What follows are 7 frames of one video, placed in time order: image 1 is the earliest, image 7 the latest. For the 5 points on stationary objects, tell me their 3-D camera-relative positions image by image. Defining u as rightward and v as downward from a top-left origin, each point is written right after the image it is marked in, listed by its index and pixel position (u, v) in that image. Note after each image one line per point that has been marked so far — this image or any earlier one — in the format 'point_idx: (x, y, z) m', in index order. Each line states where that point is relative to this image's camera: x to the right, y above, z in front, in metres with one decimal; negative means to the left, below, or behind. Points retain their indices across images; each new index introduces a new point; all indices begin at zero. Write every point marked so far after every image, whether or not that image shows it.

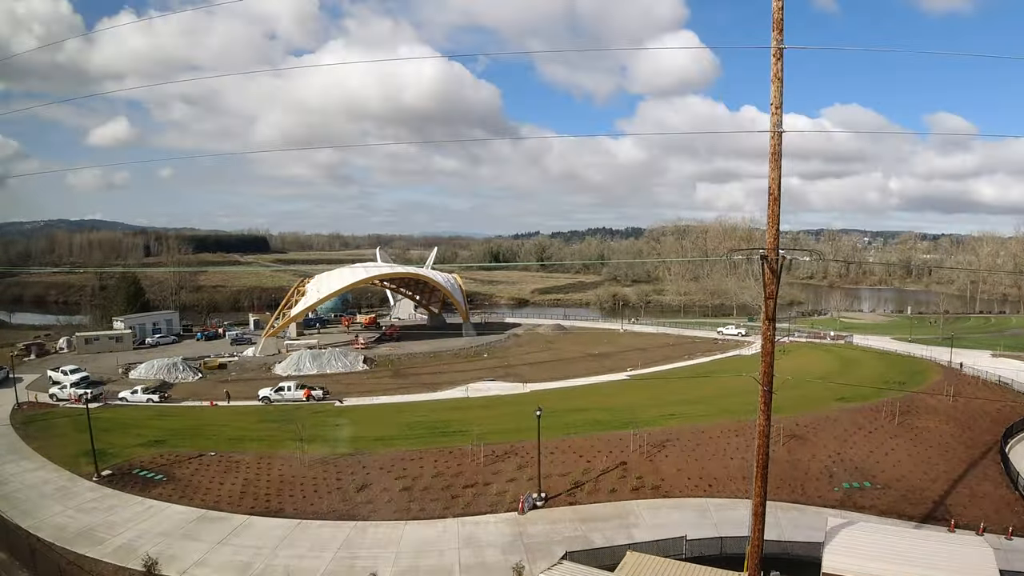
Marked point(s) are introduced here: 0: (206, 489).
0: (-8.3, -5.5, +16.4) m
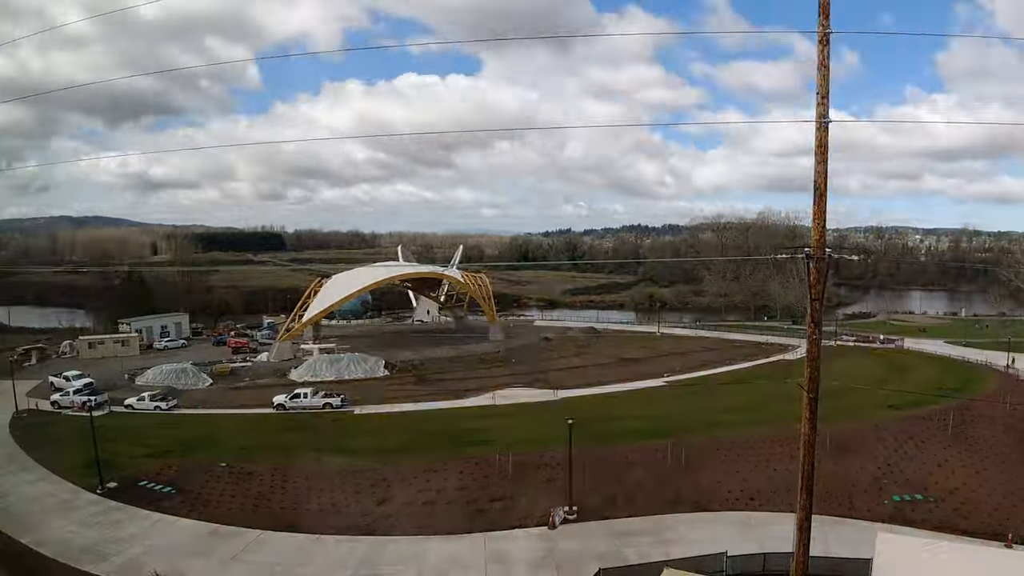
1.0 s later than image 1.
0: (-7.6, -5.5, +15.8) m
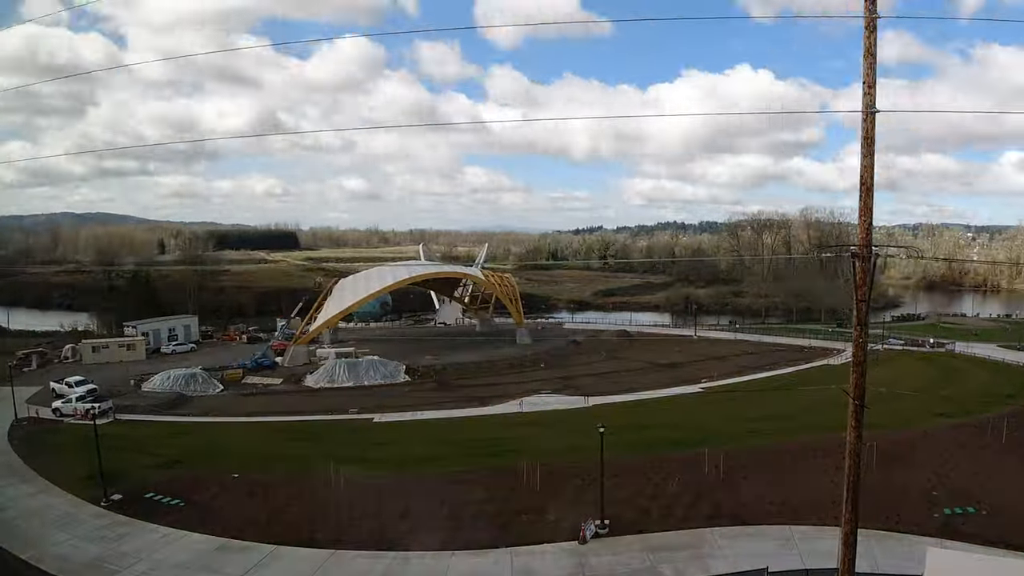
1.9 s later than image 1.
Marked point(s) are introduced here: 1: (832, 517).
0: (-6.9, -5.5, +15.1) m
1: (+9.5, -6.8, +18.9) m
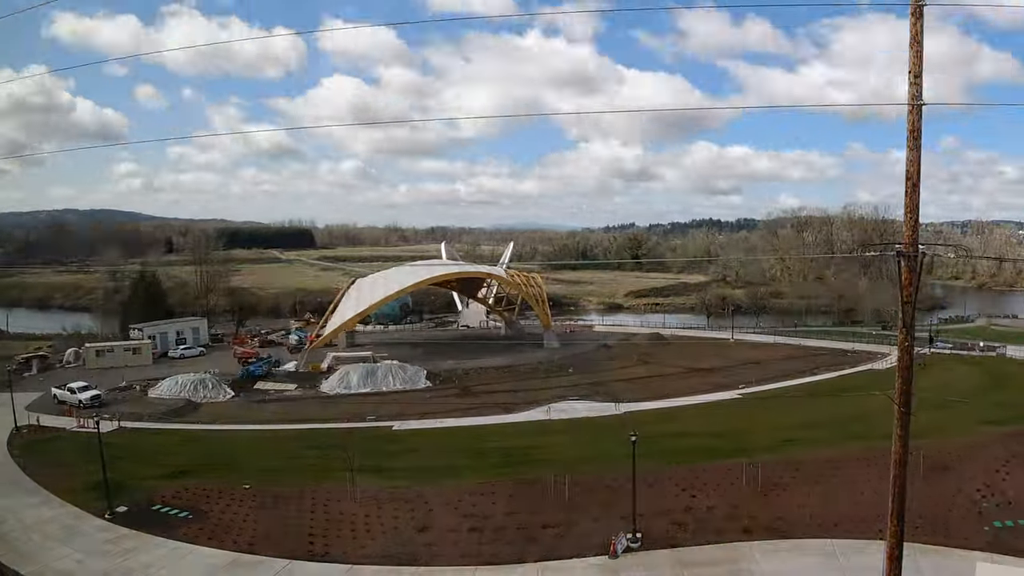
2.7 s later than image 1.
0: (-6.3, -5.6, +14.5) m
1: (+10.2, -6.8, +17.6) m
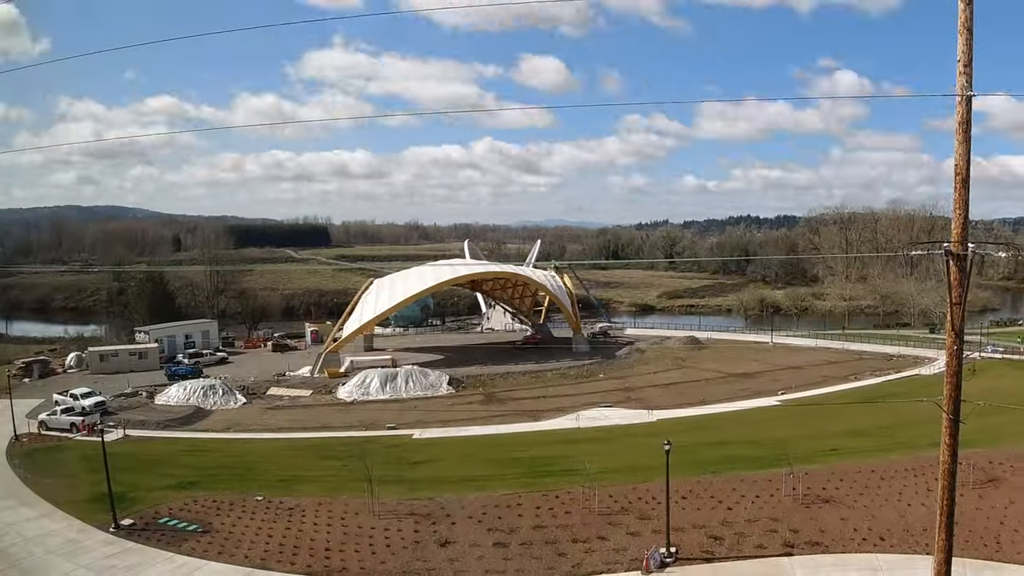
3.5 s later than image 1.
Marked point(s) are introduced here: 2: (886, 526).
0: (-5.7, -5.6, +14.0) m
1: (+10.9, -6.8, +16.4) m
2: (+10.5, -6.7, +17.4) m
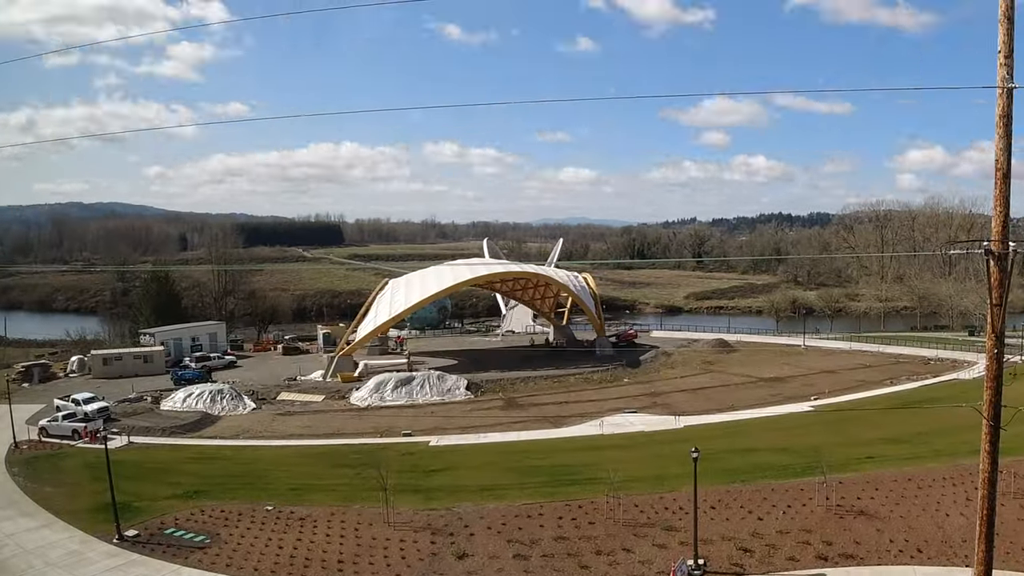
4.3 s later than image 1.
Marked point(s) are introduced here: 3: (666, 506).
0: (-5.2, -5.6, +13.5) m
1: (+11.4, -6.8, +15.5) m
2: (+11.0, -6.7, +16.4) m
3: (+4.1, -5.8, +16.9) m
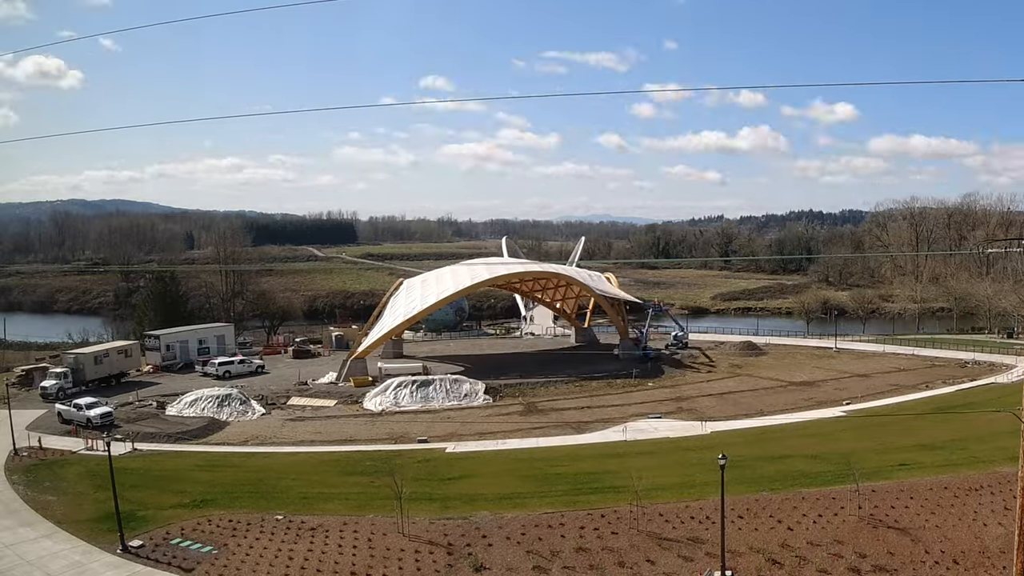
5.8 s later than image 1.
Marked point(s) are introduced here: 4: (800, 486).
0: (-4.8, -5.6, +13.1) m
1: (+11.9, -6.9, +14.6) m
2: (+11.5, -6.7, +15.6) m
3: (+4.6, -5.8, +16.2) m
4: (+8.8, -6.0, +19.3) m
